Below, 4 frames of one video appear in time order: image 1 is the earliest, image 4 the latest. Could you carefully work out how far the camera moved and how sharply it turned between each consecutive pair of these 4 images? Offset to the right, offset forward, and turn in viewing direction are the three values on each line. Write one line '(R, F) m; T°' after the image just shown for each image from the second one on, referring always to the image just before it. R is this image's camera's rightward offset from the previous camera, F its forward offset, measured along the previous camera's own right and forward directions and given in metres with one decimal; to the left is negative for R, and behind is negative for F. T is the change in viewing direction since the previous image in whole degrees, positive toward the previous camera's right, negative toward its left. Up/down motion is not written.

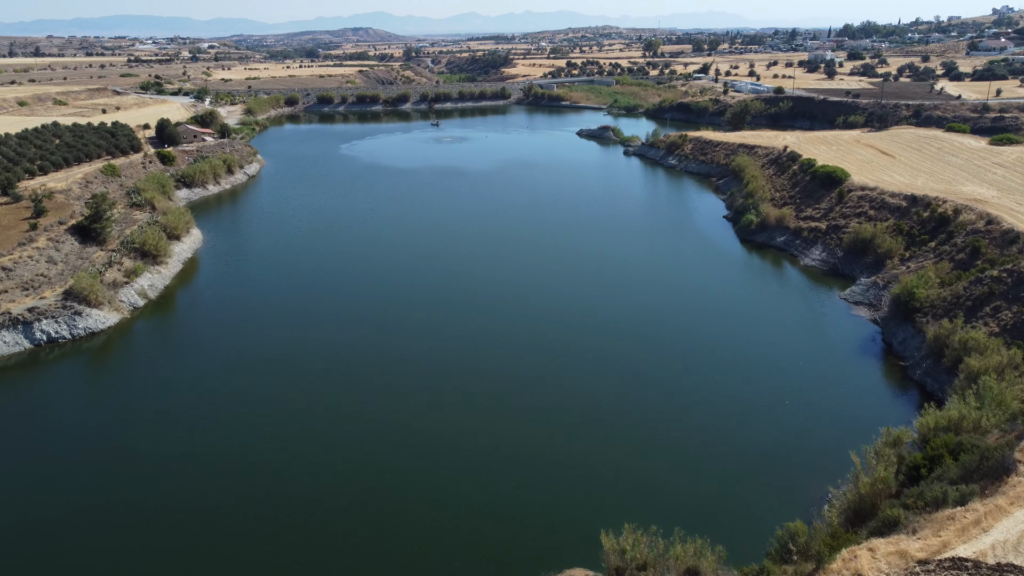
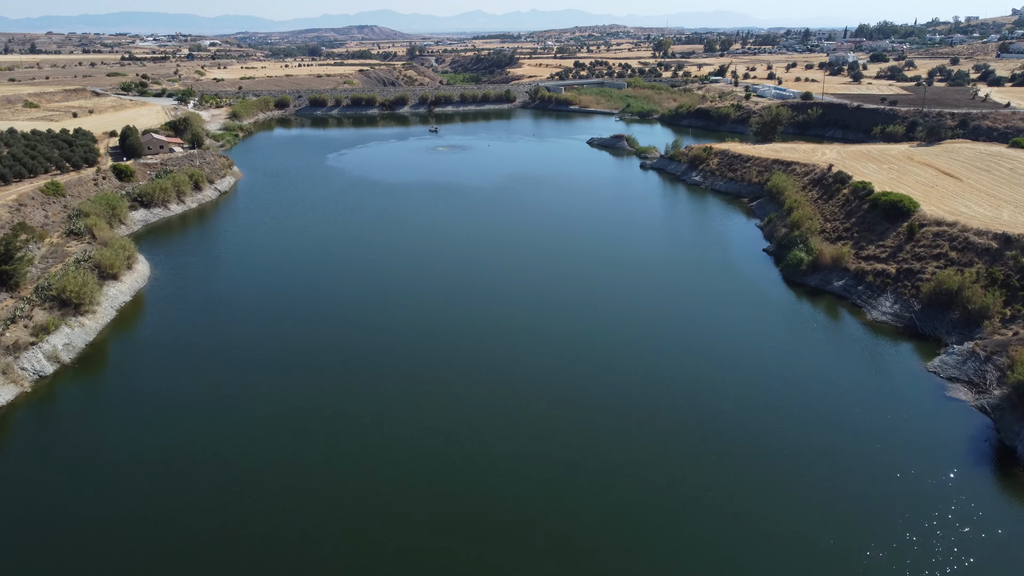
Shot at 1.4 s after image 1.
(+0.1, +4.1) m; 0°
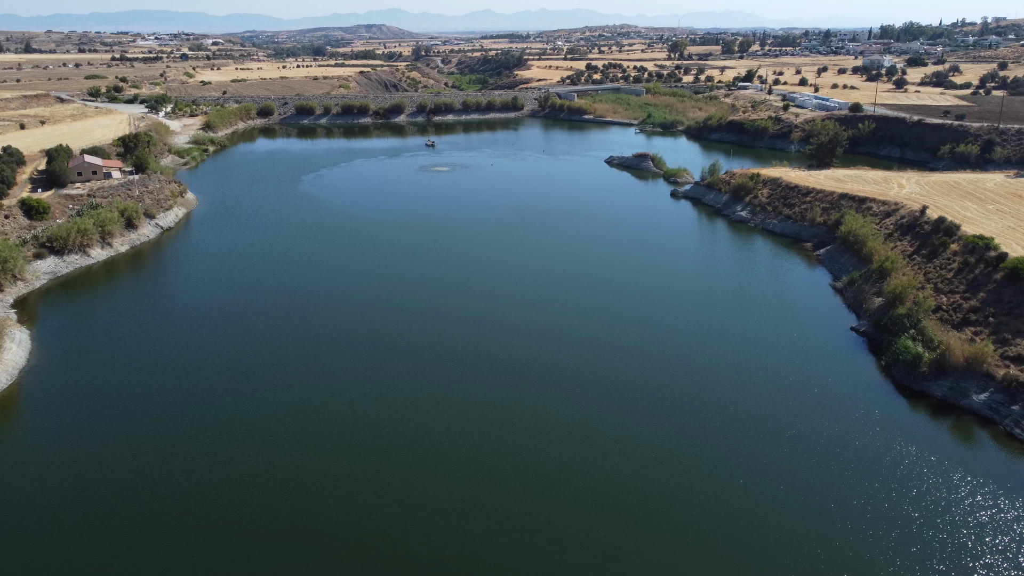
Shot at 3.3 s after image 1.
(+0.1, +6.0) m; -1°
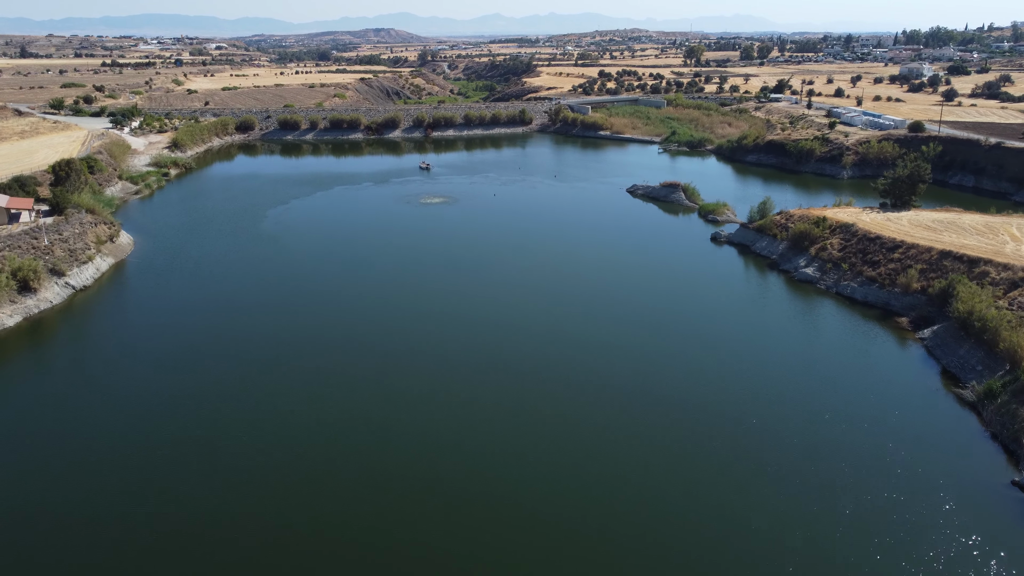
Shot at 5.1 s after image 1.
(+0.1, +5.8) m; -1°
